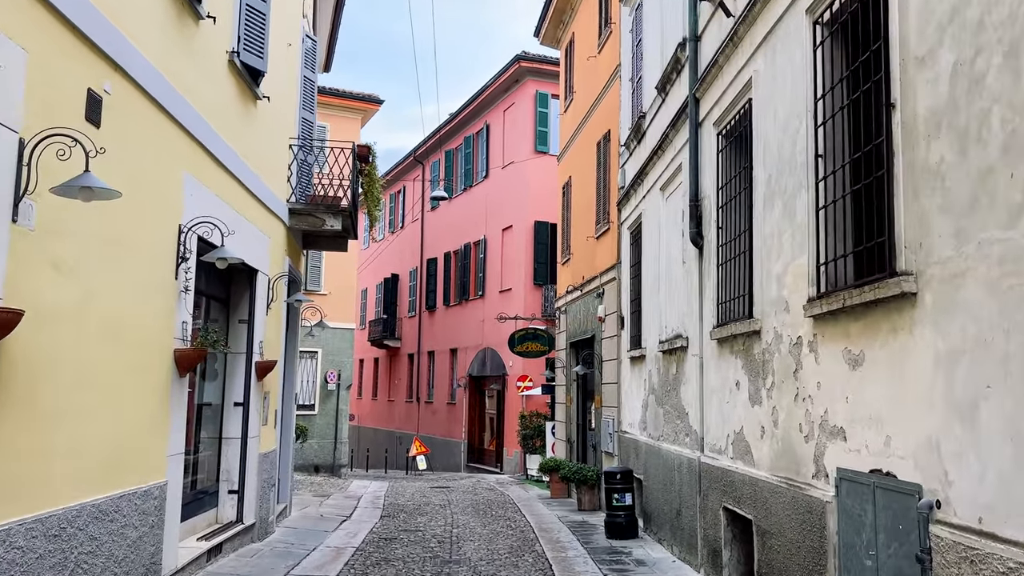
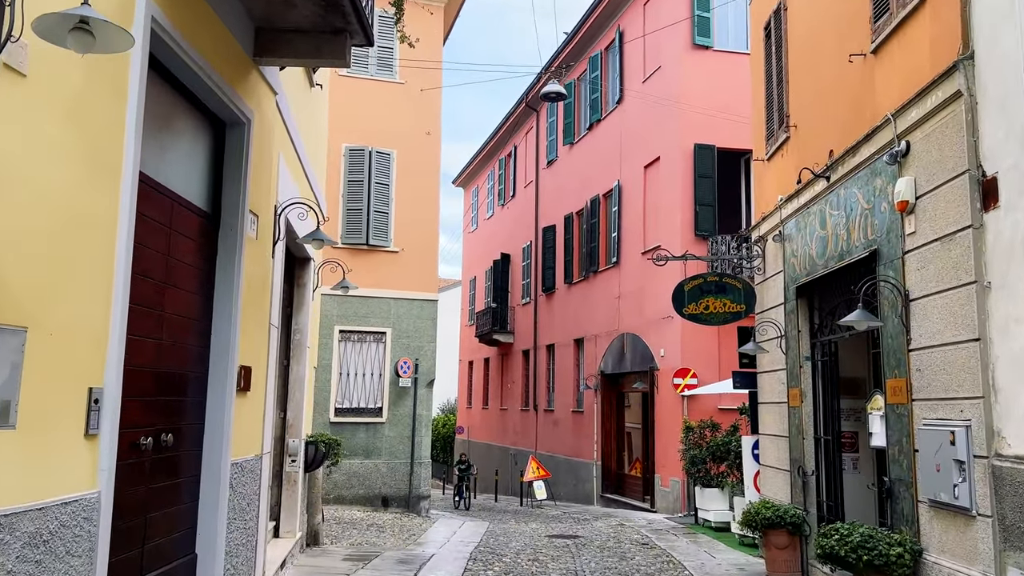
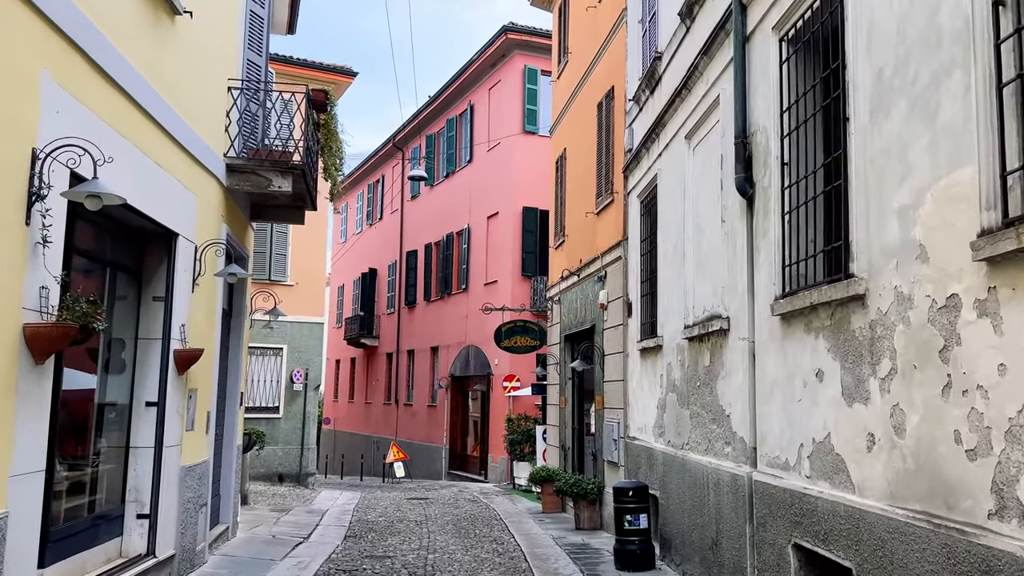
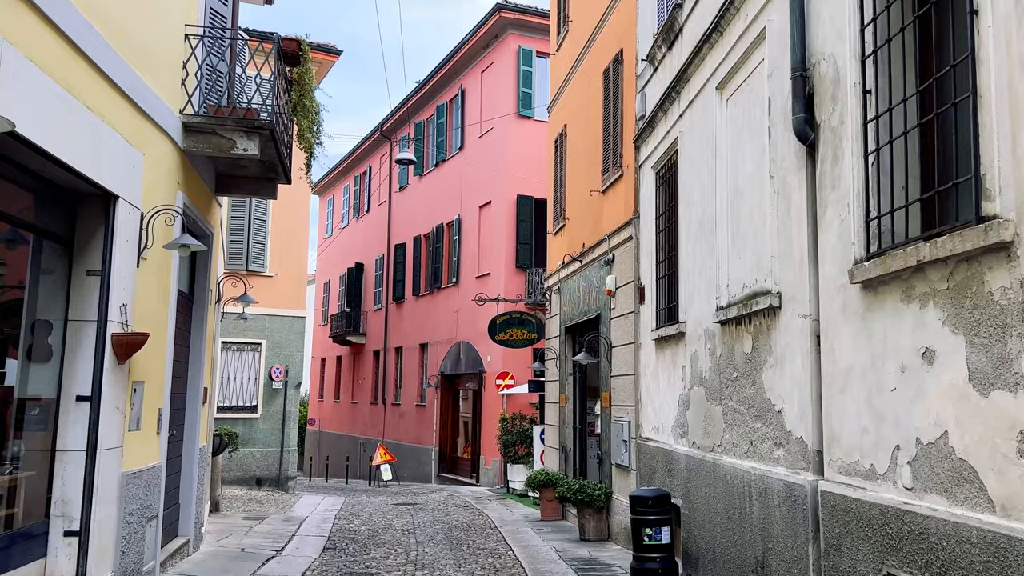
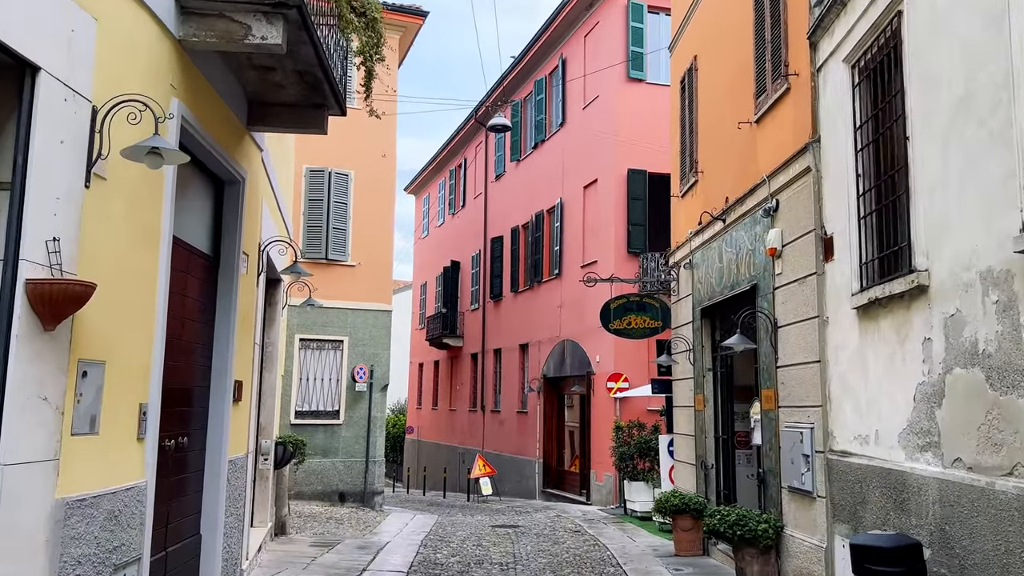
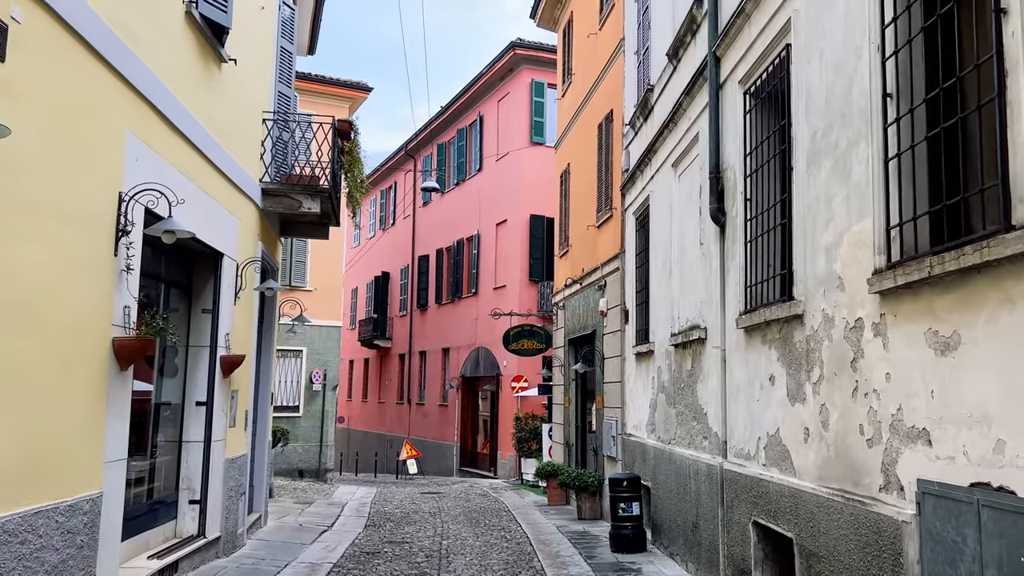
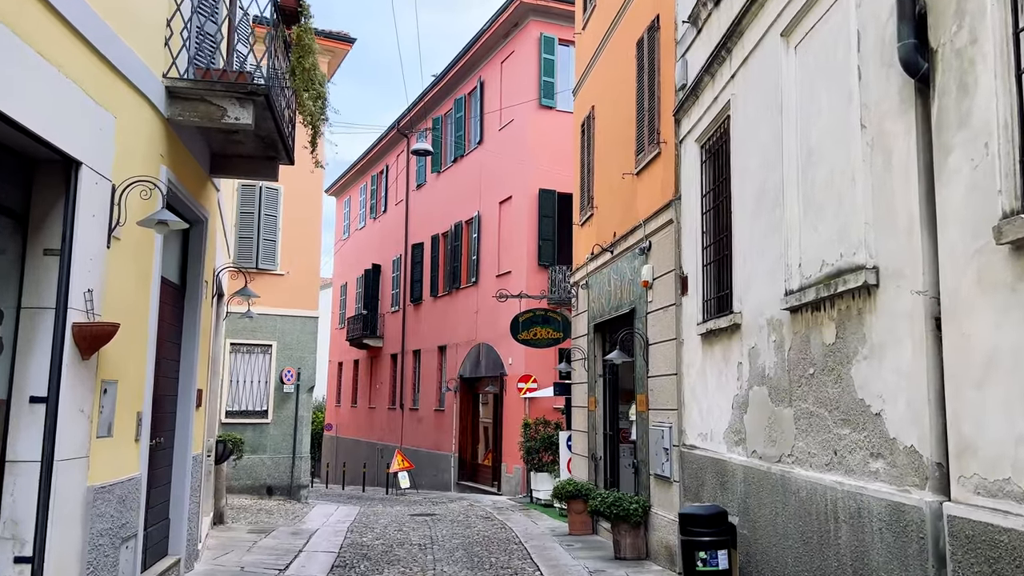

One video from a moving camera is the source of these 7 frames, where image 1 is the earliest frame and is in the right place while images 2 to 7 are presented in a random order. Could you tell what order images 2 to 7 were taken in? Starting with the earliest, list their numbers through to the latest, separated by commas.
6, 3, 4, 7, 5, 2
